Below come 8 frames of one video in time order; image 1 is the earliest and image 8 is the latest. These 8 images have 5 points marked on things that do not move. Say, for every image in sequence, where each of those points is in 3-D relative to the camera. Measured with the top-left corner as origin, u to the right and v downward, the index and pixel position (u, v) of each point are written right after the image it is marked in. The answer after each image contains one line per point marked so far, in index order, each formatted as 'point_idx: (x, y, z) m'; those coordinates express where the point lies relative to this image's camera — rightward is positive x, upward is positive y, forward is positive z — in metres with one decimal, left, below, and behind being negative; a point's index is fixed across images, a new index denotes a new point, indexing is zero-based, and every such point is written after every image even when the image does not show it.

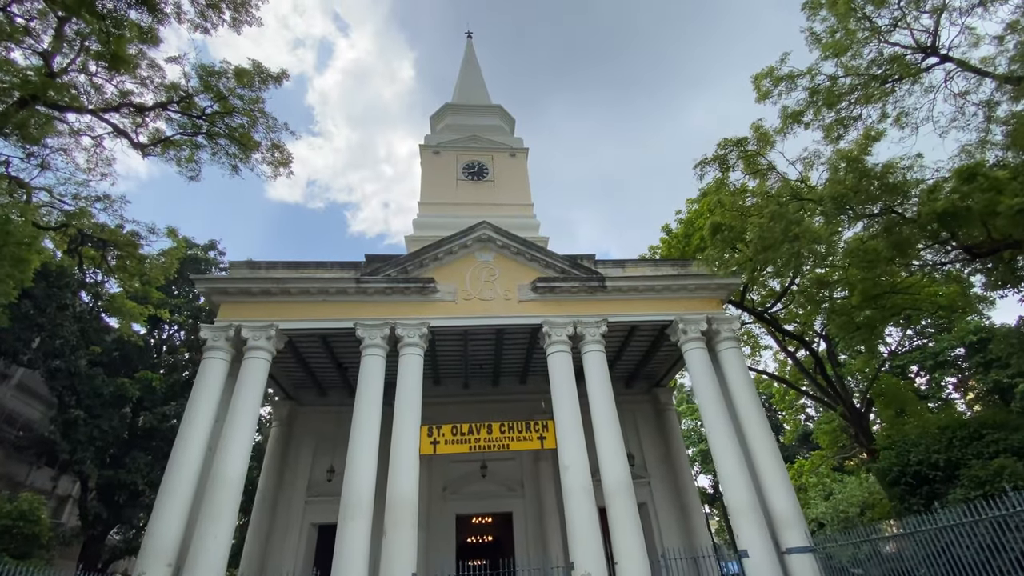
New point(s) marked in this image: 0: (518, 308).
0: (+0.1, -0.5, +11.8) m
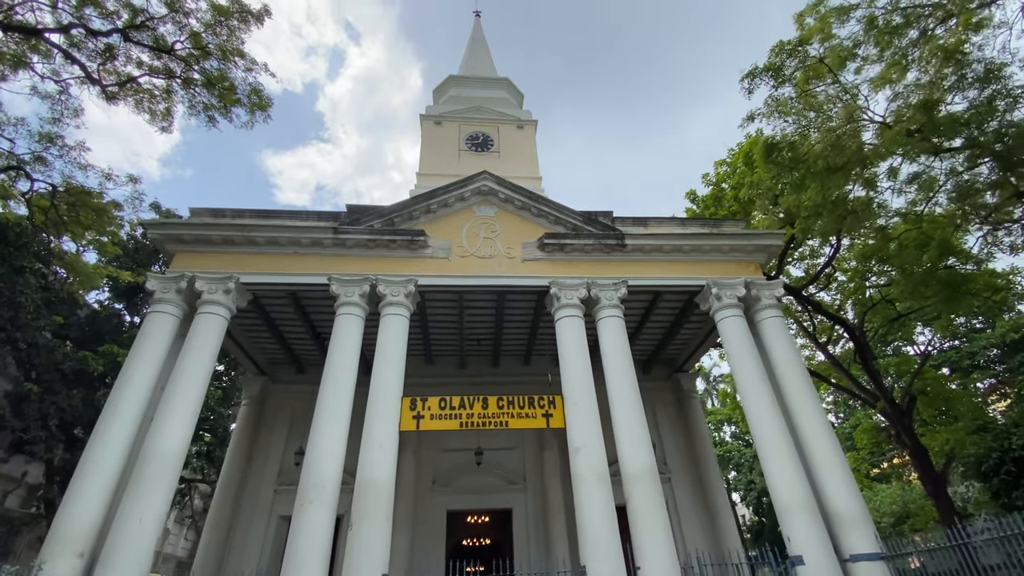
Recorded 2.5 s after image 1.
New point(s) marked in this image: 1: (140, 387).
0: (+0.2, +0.3, +10.1) m
1: (-5.7, -1.5, +8.5) m
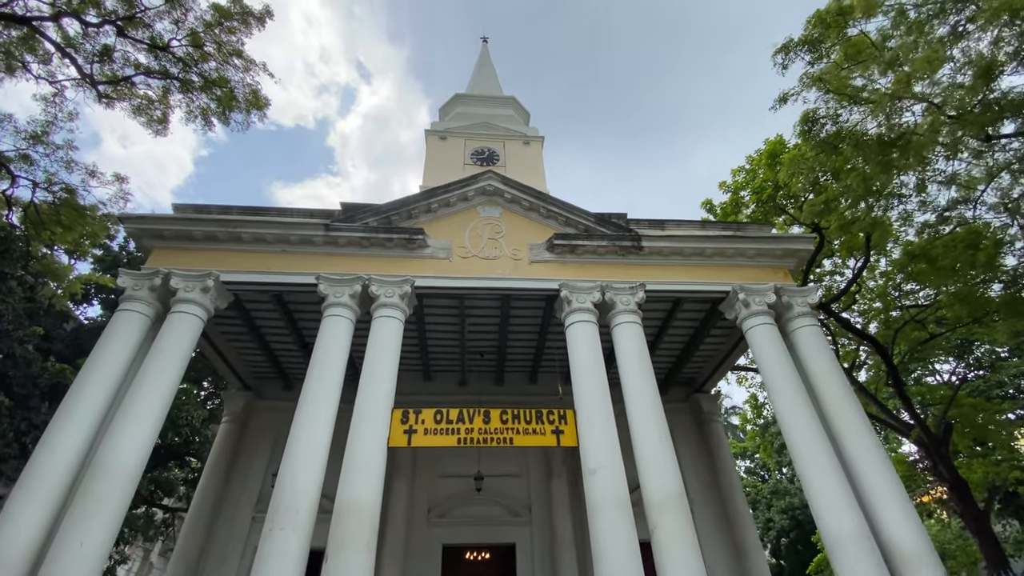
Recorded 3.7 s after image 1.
0: (+0.3, +0.3, +9.2) m
1: (-5.6, -1.4, +7.6) m
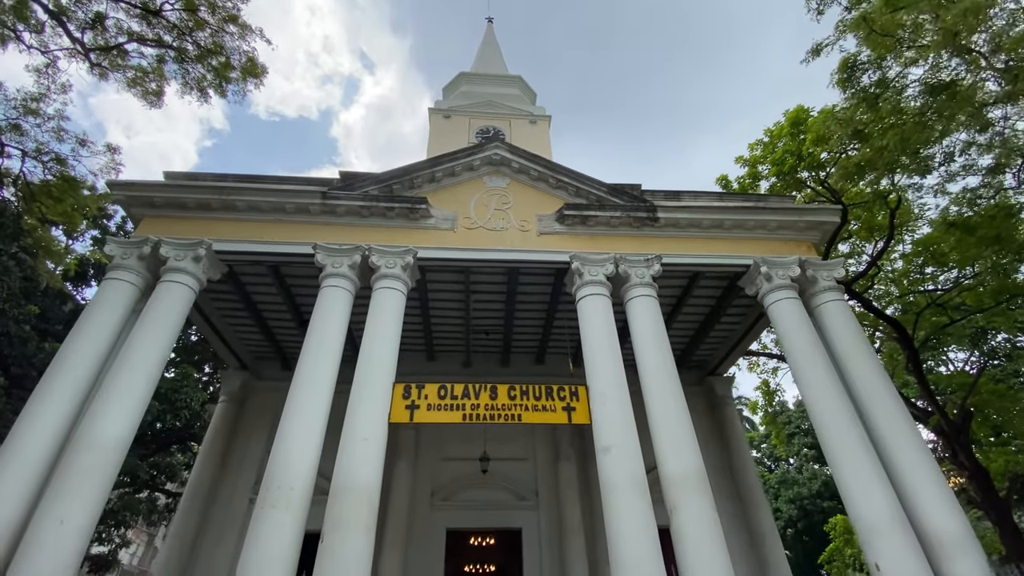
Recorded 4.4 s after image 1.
0: (+0.4, +0.7, +8.8) m
1: (-5.5, -1.0, +7.2) m
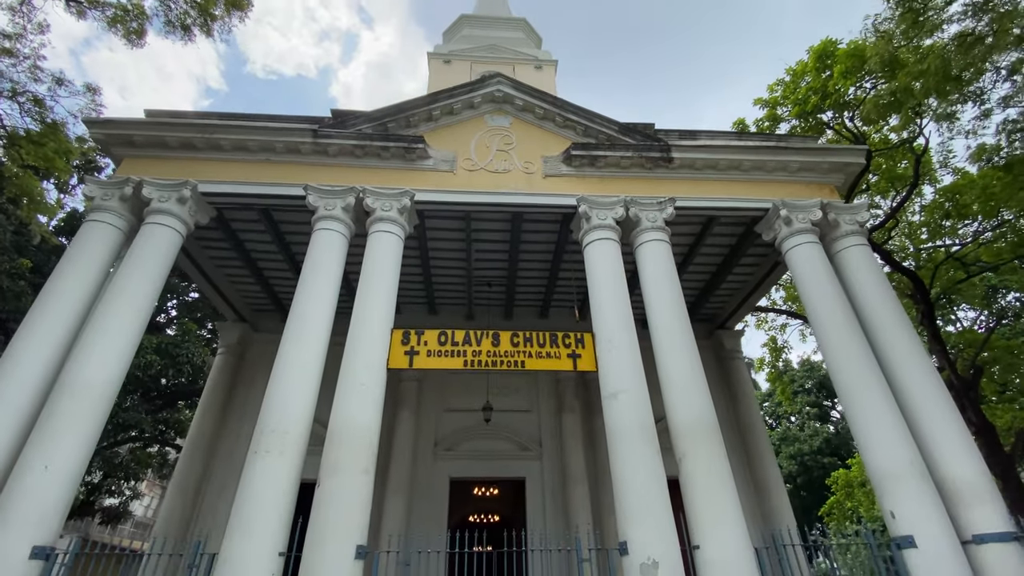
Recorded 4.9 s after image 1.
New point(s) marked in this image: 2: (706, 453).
0: (+0.5, +1.5, +8.3) m
1: (-5.5, -0.3, +6.8) m
2: (+2.2, -1.9, +6.4) m
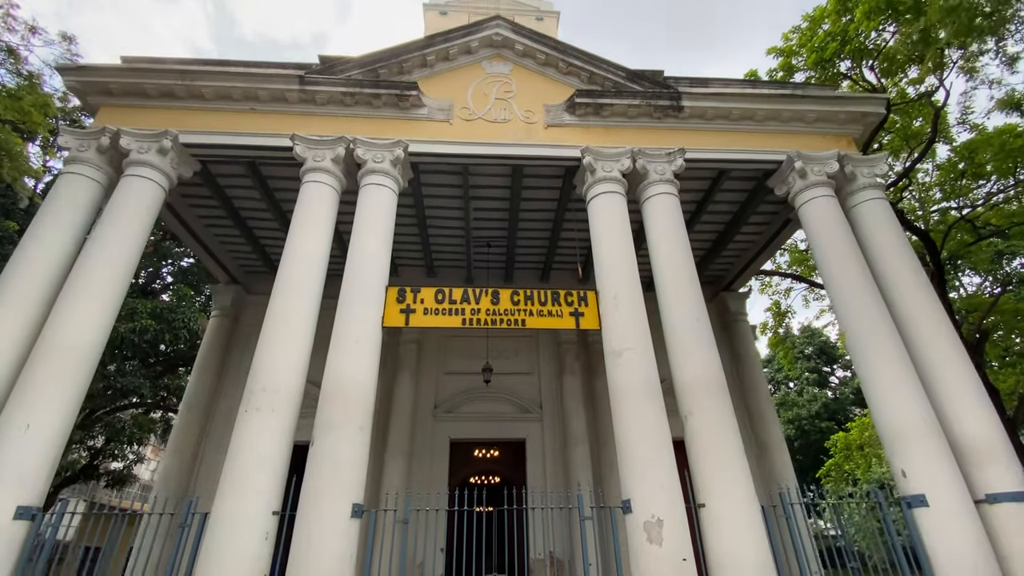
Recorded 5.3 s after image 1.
0: (+0.5, +2.1, +7.8) m
1: (-5.5, +0.3, +6.5) m
2: (+2.2, -1.4, +6.1) m
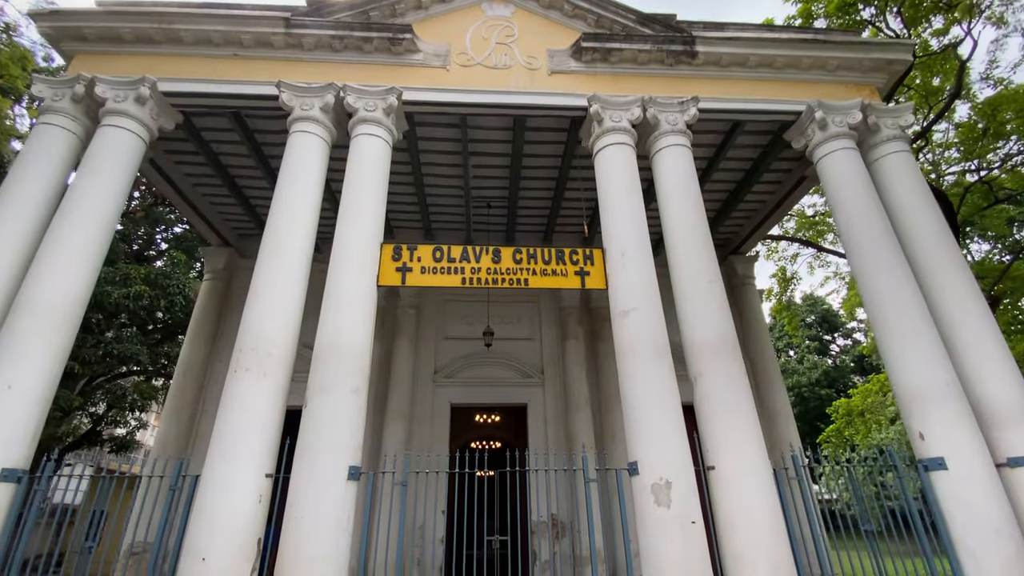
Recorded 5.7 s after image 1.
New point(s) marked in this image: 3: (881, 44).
0: (+0.5, +2.7, +7.4) m
1: (-5.5, +0.7, +6.1) m
2: (+2.2, -1.0, +5.8) m
3: (+5.0, +3.3, +7.4) m
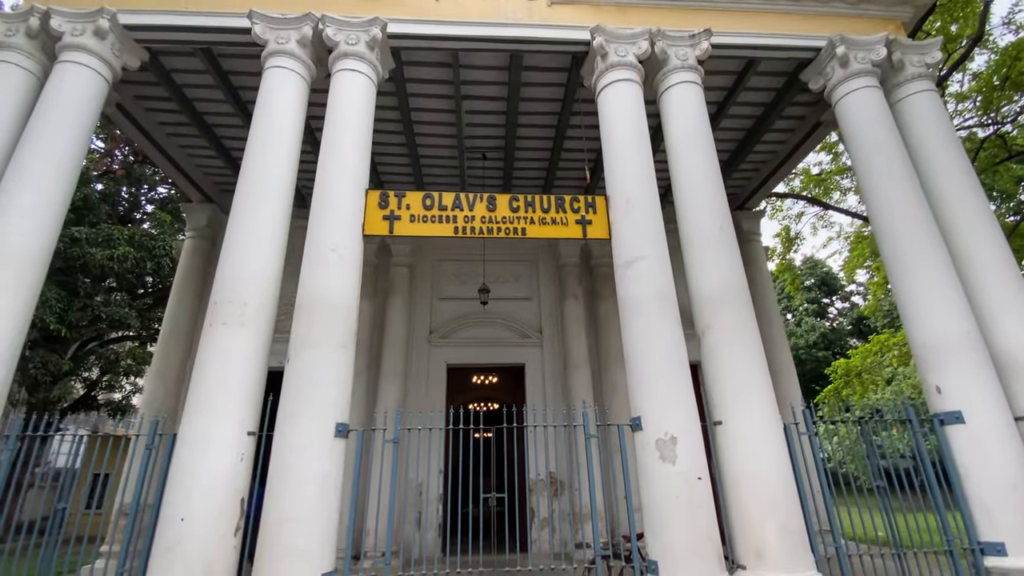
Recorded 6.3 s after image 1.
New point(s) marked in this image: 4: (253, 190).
0: (+0.4, +3.3, +6.8) m
1: (-5.5, +1.2, +5.6) m
2: (+2.2, -0.4, +5.5) m
3: (+4.9, +3.9, +6.8) m
4: (-2.6, +1.0, +5.6) m
